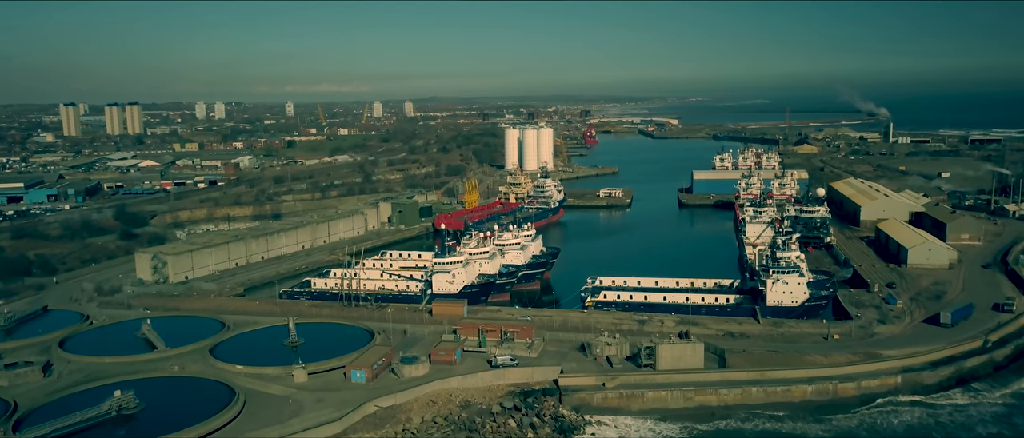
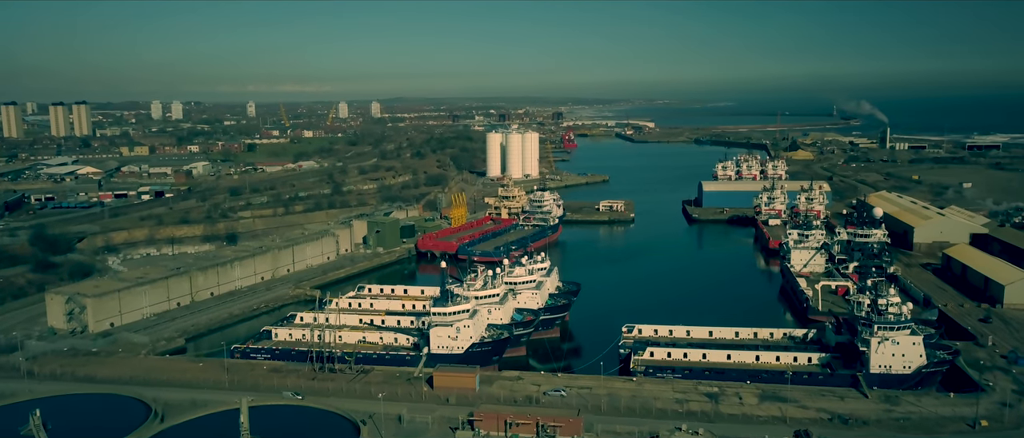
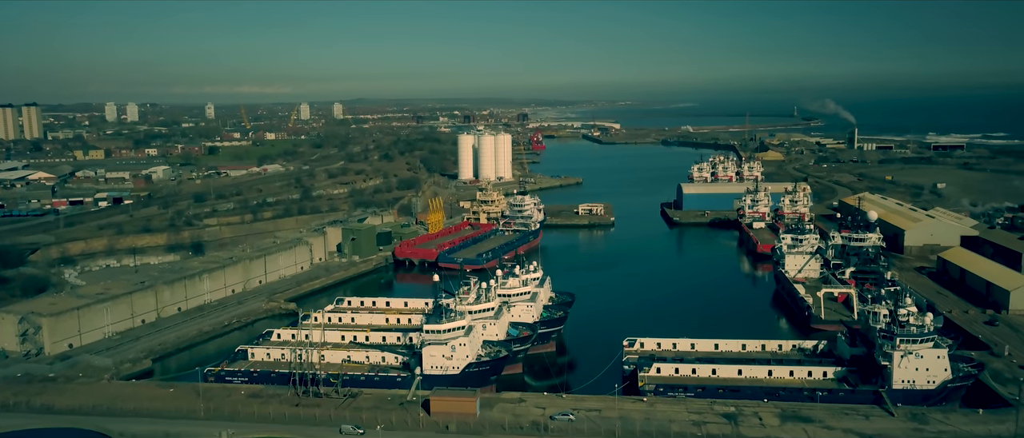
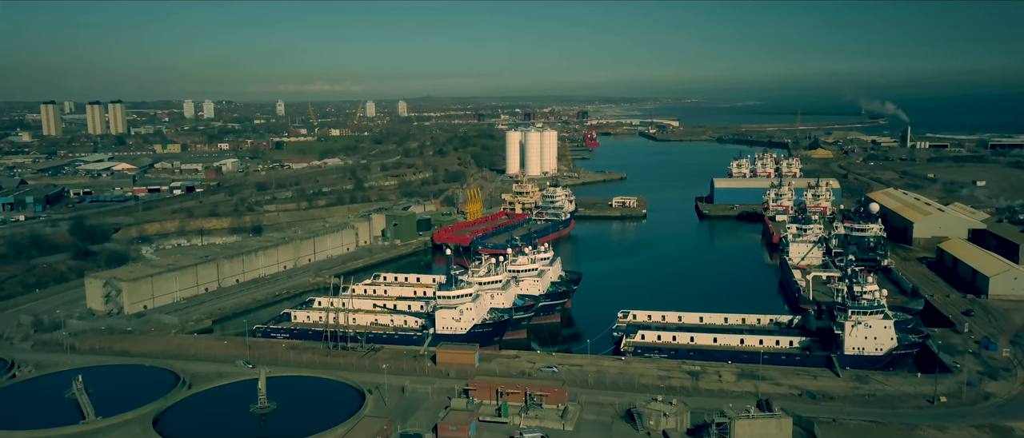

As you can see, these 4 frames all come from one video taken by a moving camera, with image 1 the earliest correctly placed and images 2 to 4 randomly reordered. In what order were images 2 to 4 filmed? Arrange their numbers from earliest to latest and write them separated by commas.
4, 2, 3
